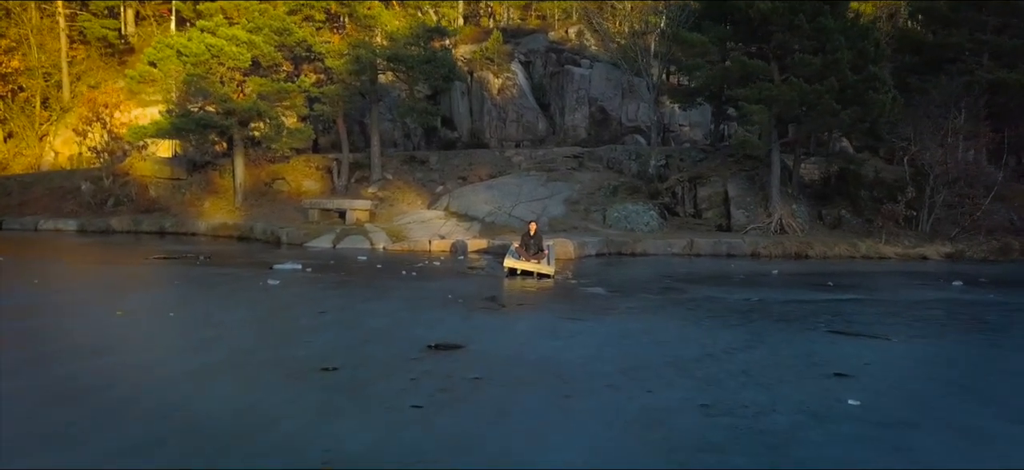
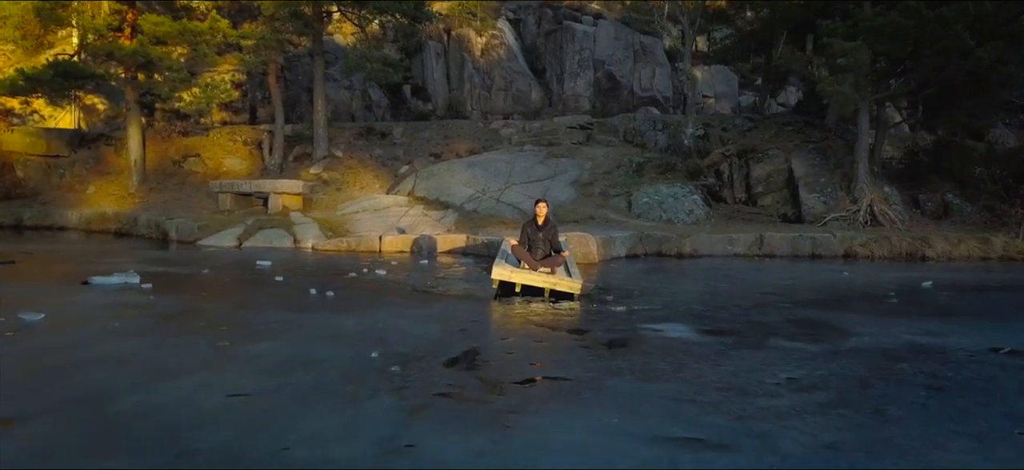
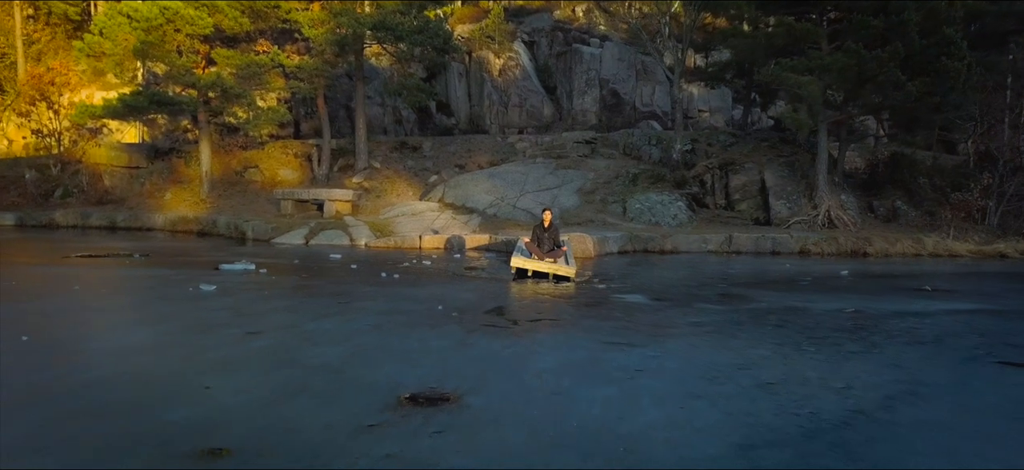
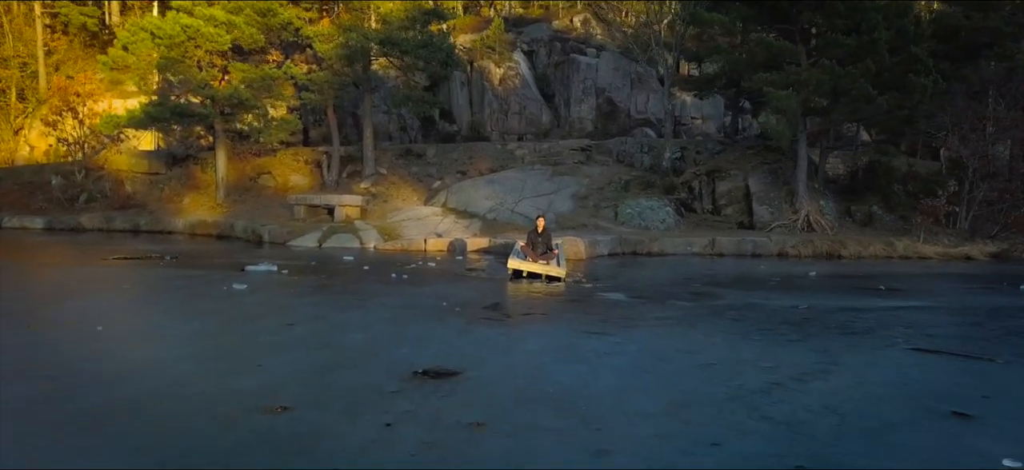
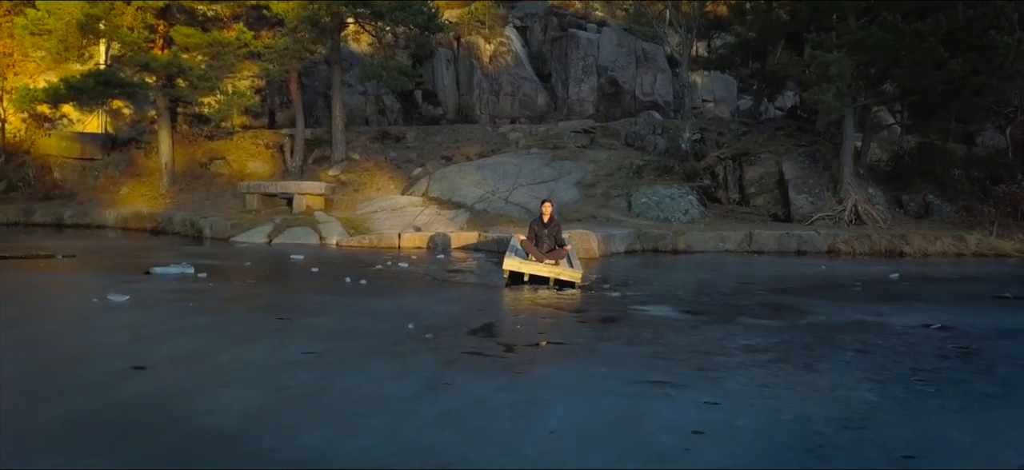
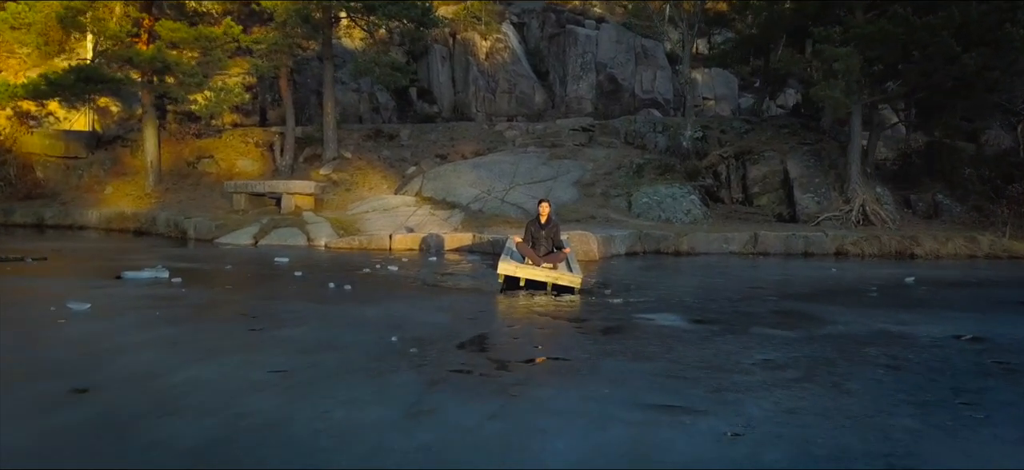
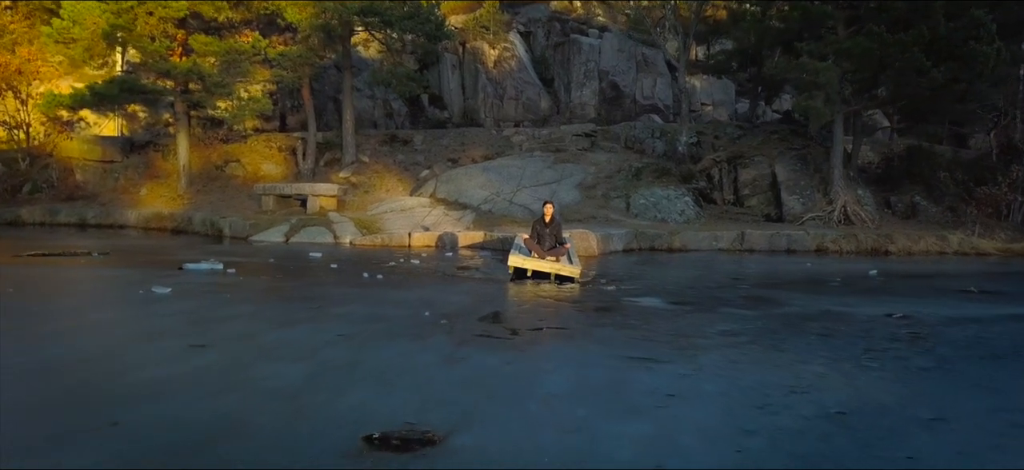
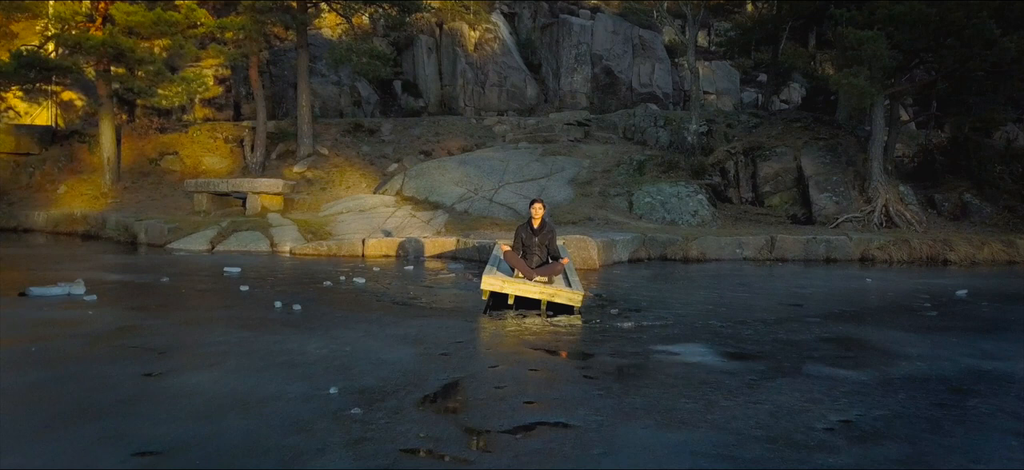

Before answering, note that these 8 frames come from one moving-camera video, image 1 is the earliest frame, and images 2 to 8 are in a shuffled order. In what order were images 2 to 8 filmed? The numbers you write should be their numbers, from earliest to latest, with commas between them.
4, 3, 7, 5, 6, 2, 8
